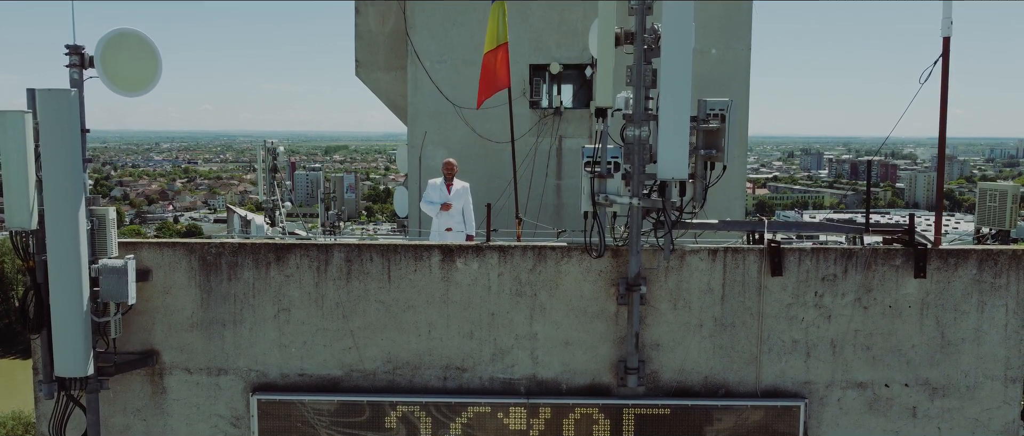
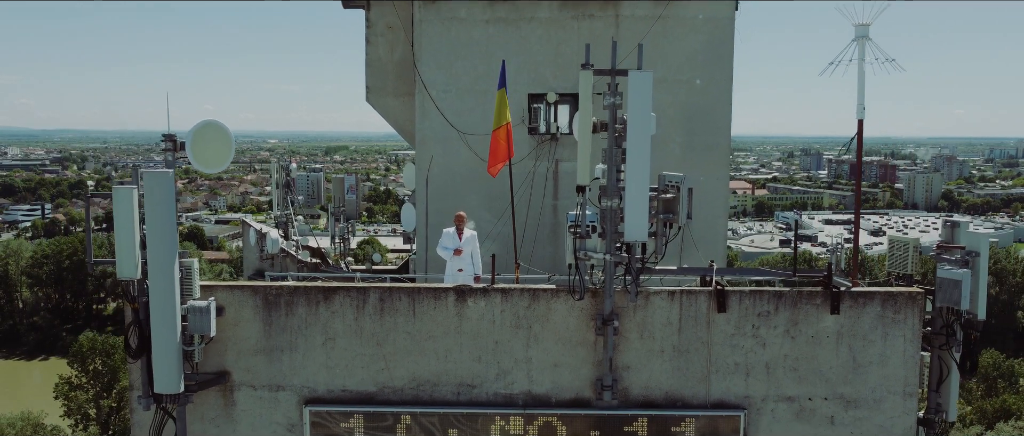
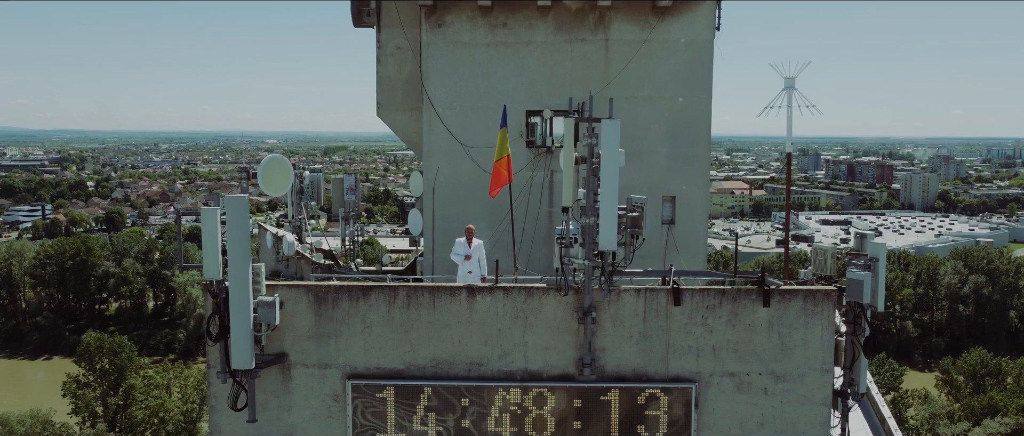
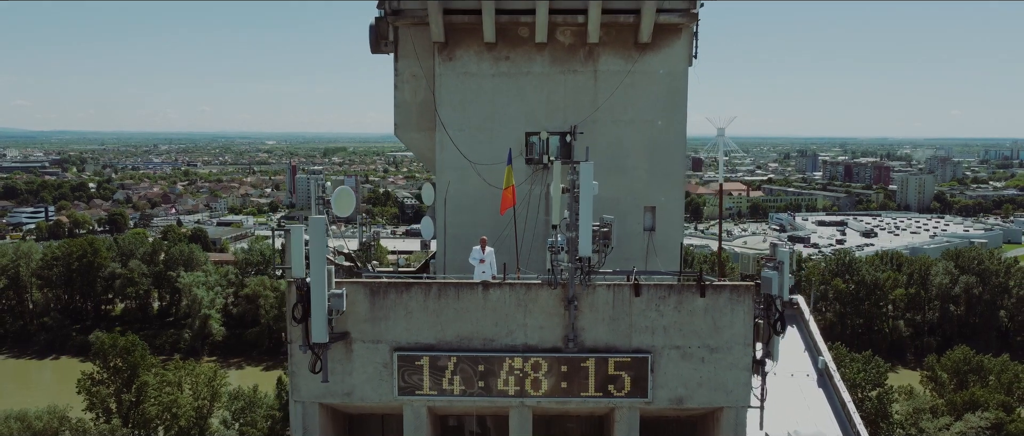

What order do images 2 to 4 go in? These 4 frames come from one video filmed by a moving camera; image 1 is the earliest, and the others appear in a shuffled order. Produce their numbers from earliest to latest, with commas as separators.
2, 3, 4
